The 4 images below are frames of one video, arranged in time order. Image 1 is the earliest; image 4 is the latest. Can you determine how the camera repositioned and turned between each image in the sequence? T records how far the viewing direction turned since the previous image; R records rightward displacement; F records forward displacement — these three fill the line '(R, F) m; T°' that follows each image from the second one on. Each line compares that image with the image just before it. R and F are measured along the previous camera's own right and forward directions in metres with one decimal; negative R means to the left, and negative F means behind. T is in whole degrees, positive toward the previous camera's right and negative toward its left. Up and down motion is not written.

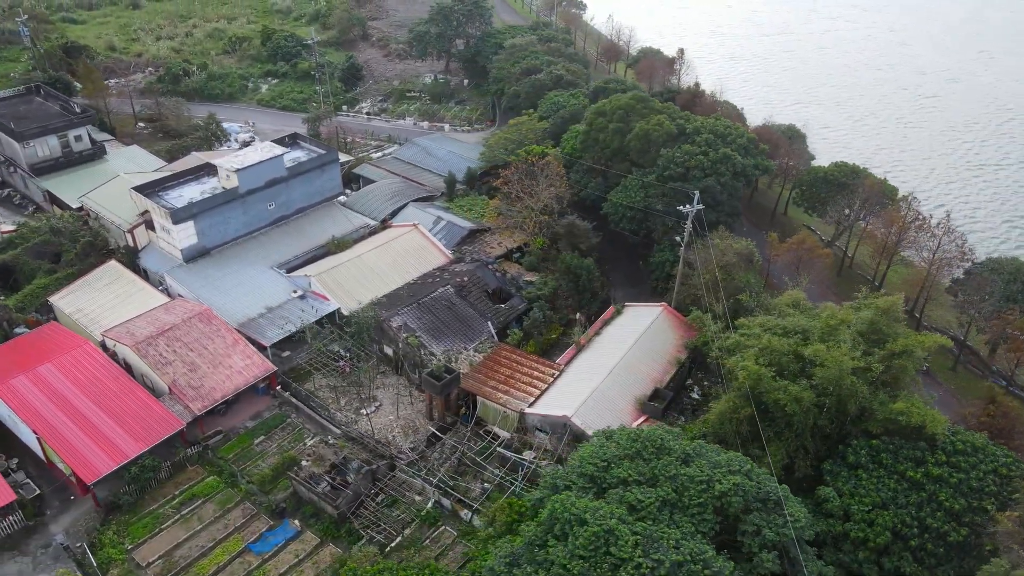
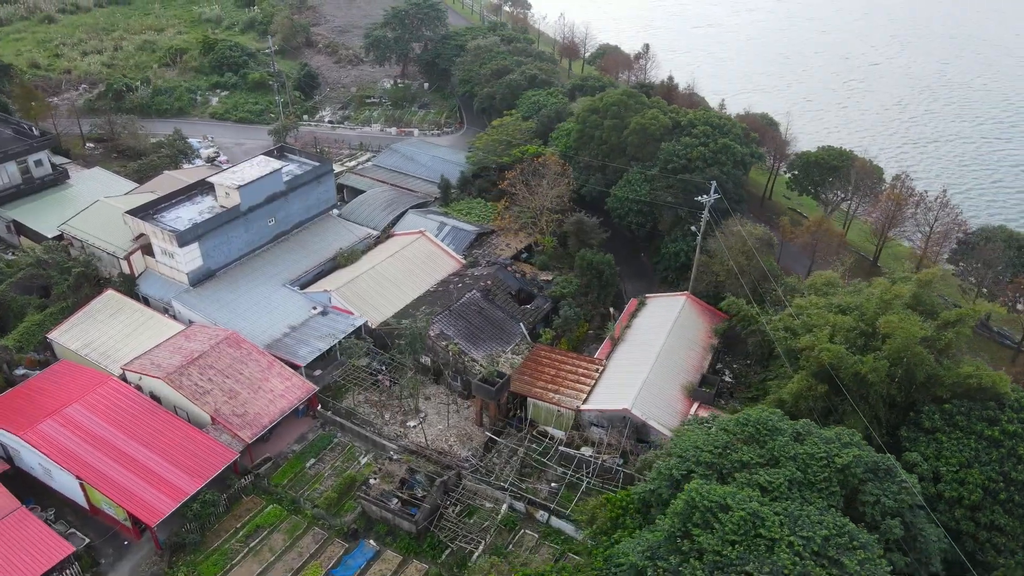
(-3.5, +0.1) m; +6°
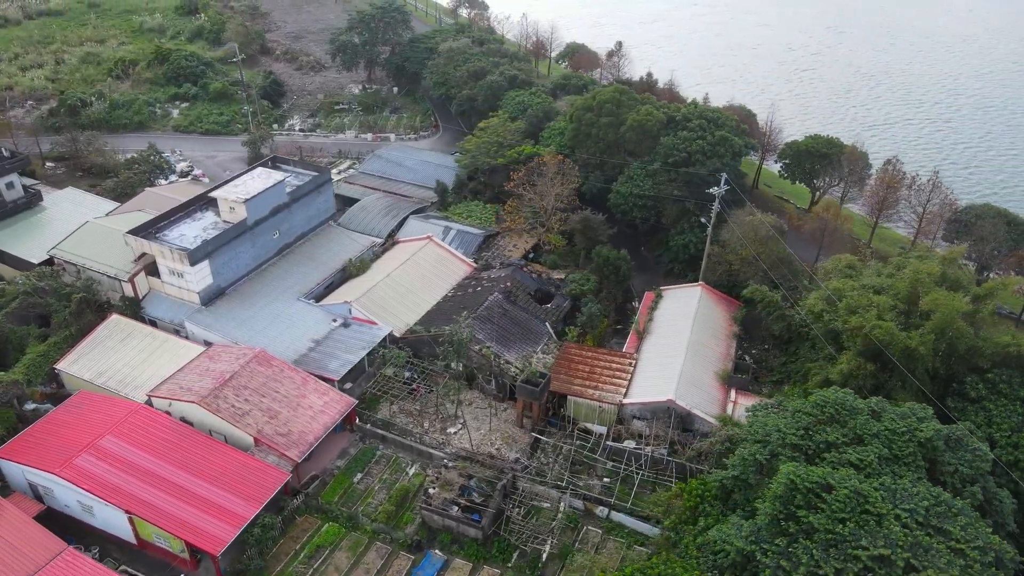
(-2.8, +0.1) m; +5°
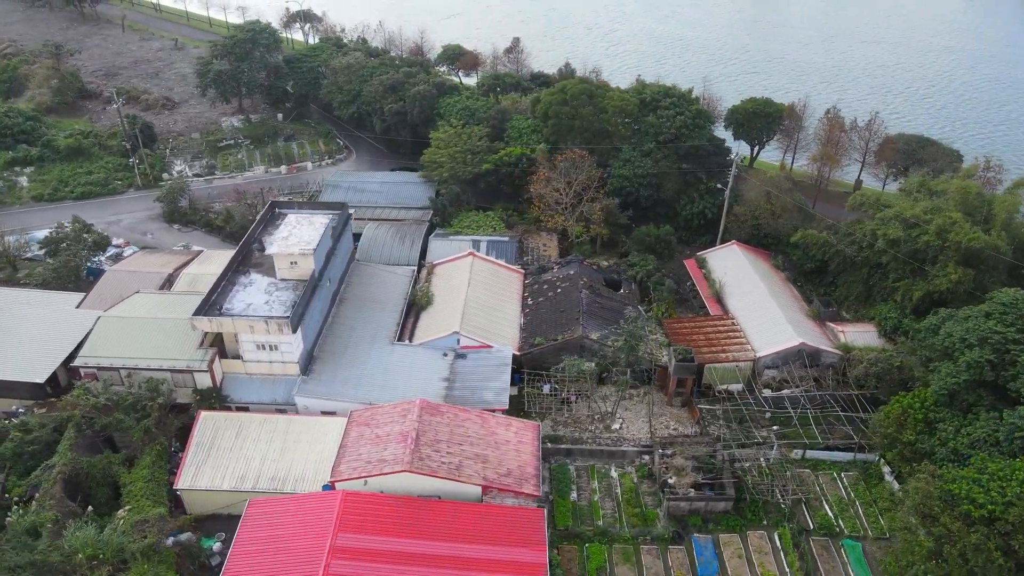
(-10.9, +1.8) m; +20°
